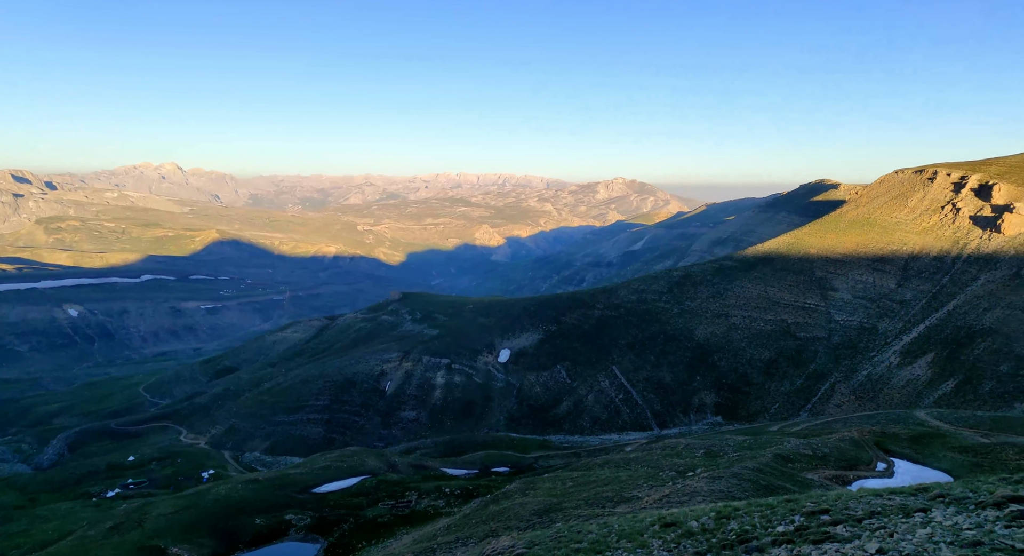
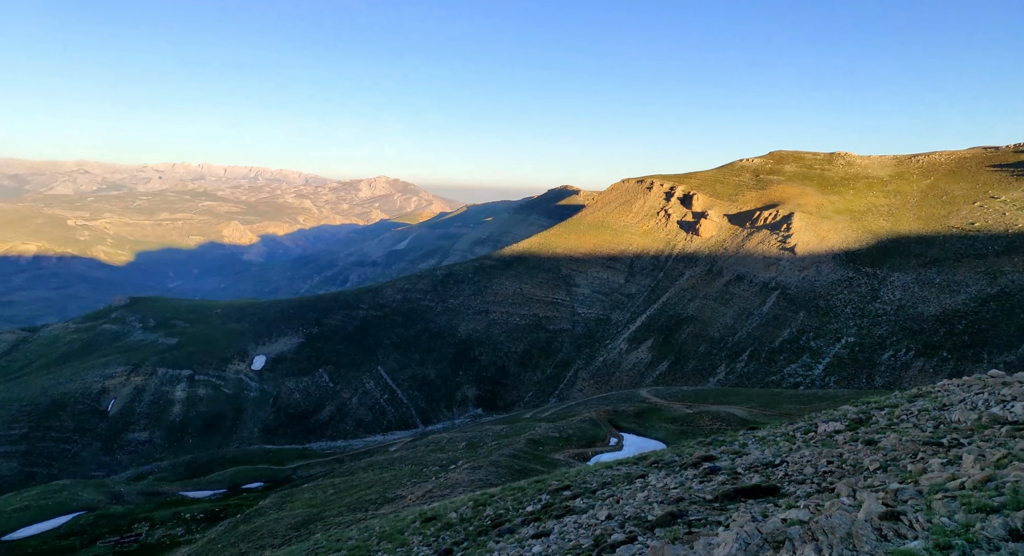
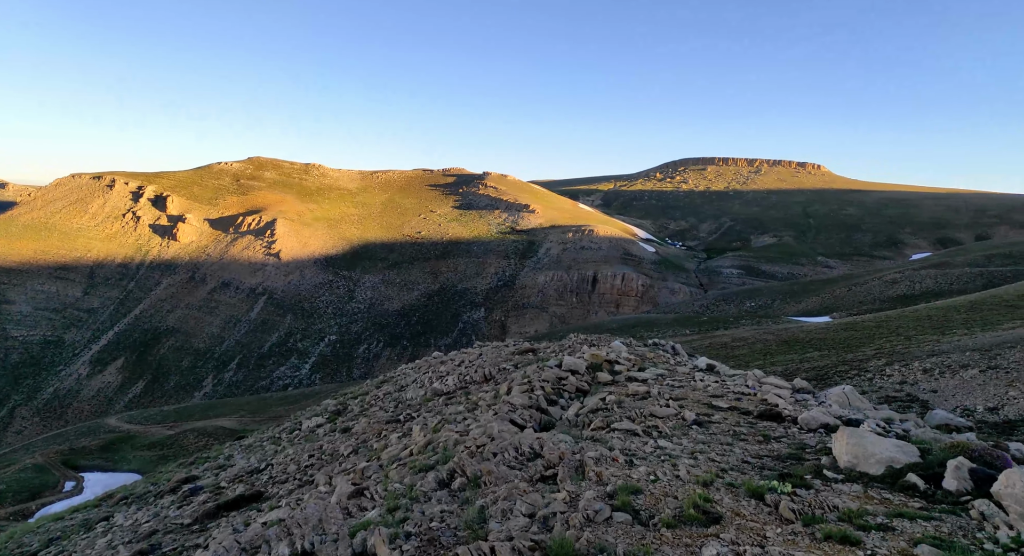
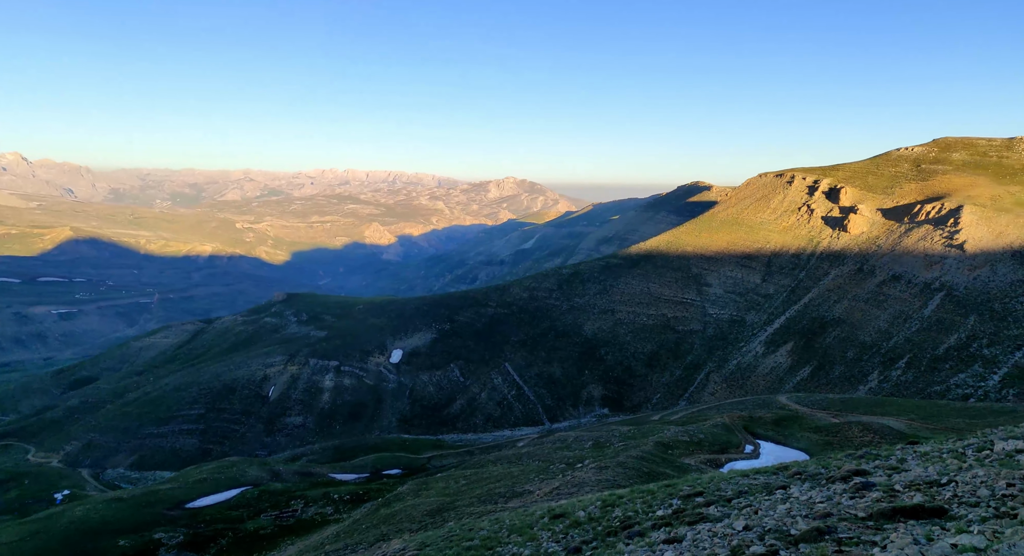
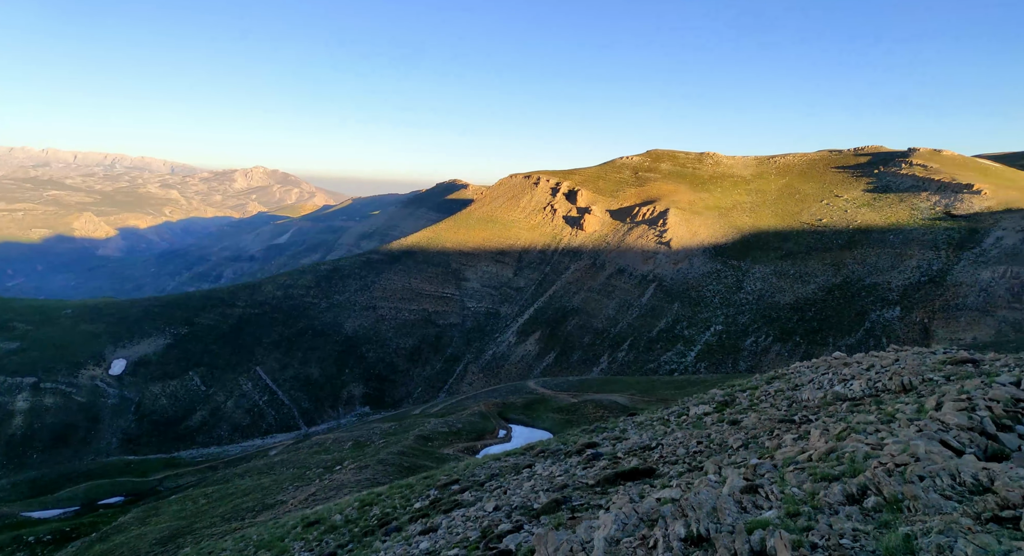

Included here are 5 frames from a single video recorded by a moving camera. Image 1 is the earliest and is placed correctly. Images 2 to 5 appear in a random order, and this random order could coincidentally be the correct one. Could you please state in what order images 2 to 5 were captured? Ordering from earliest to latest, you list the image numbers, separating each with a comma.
4, 2, 5, 3
